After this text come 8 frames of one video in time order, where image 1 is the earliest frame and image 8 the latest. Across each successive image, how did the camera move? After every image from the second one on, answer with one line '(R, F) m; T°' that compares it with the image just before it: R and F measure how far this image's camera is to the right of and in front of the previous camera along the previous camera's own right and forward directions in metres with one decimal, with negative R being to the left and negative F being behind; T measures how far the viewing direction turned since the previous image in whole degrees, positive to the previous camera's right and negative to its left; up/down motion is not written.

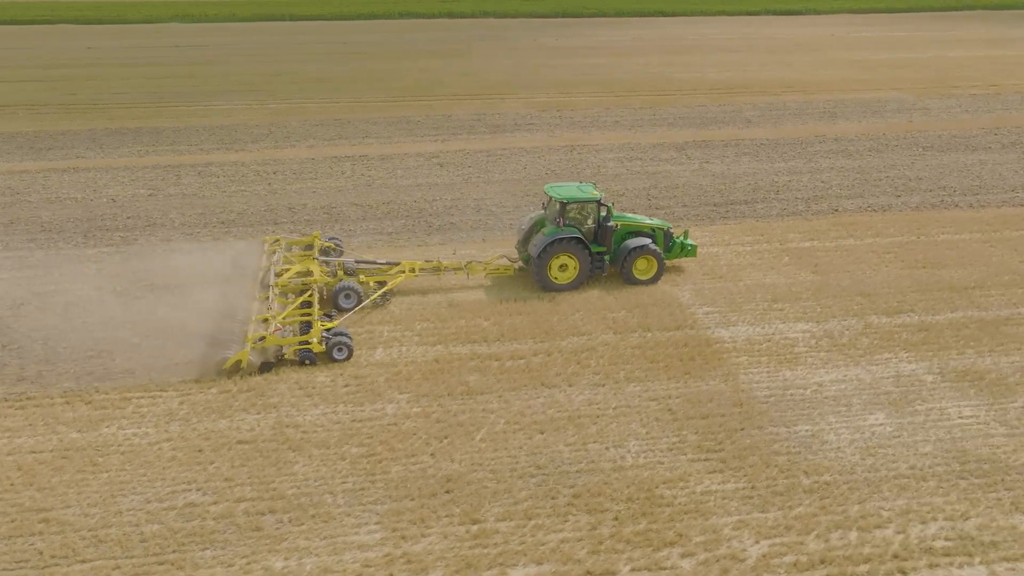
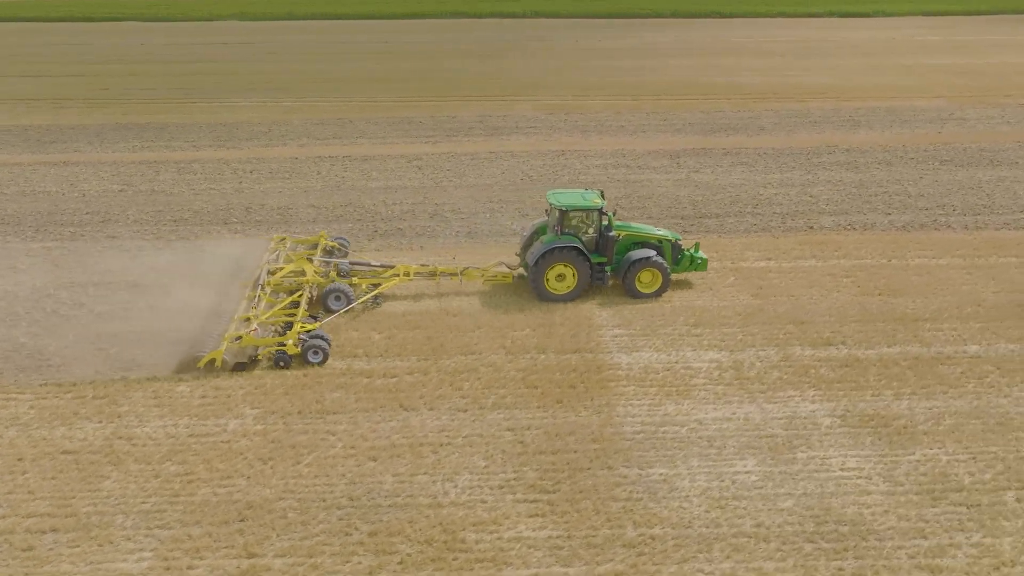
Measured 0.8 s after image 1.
(+2.5, +0.7) m; -5°
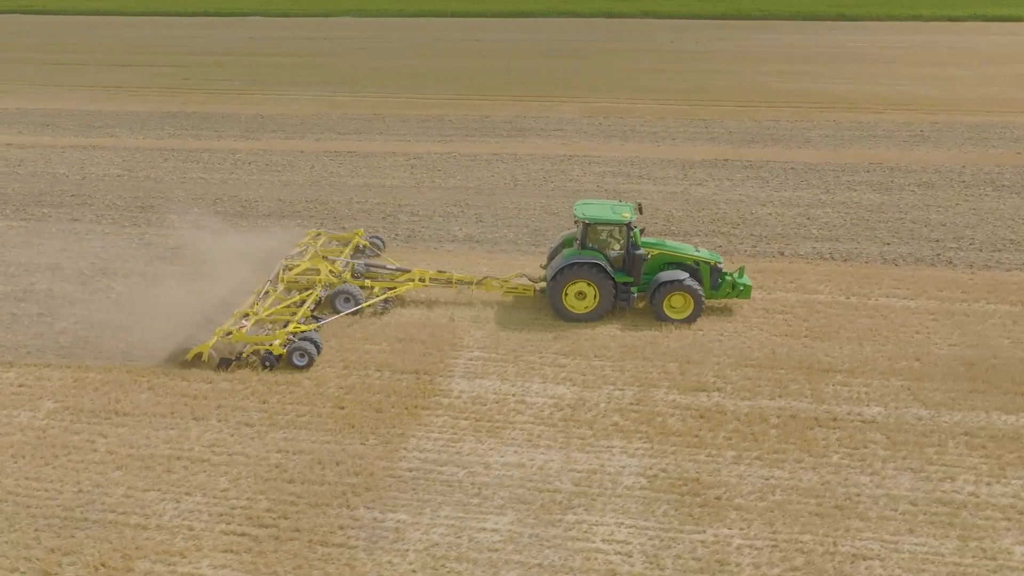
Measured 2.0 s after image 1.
(+3.7, +1.1) m; -9°
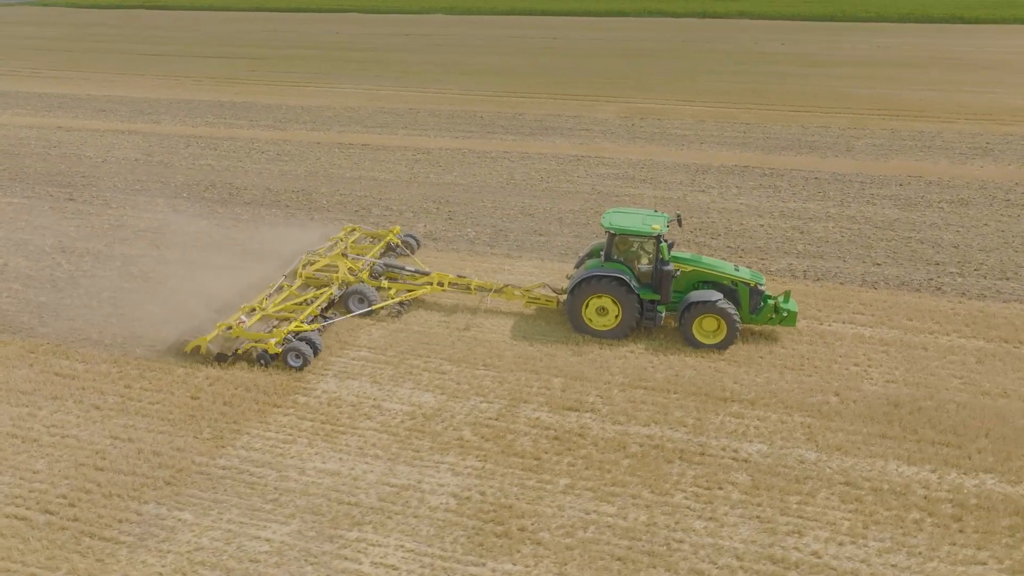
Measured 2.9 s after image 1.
(+2.7, +0.7) m; -8°
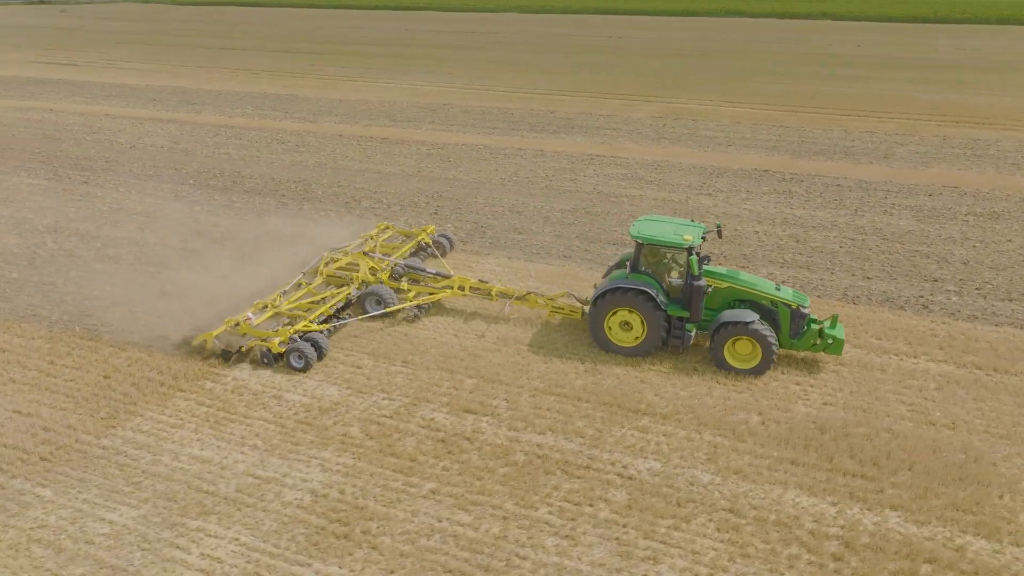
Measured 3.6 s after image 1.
(+2.0, +0.4) m; -6°
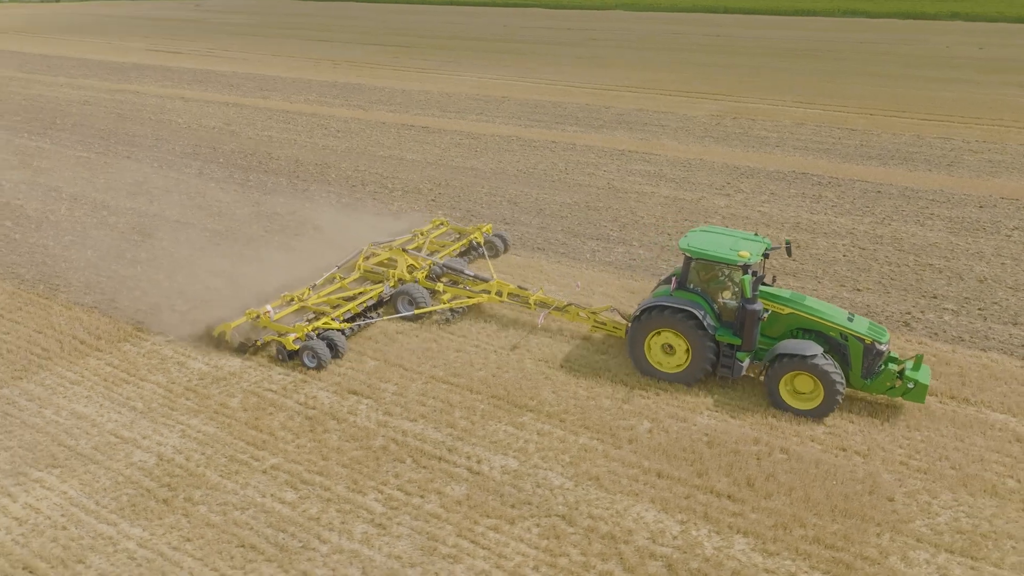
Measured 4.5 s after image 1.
(+2.4, +0.5) m; -8°
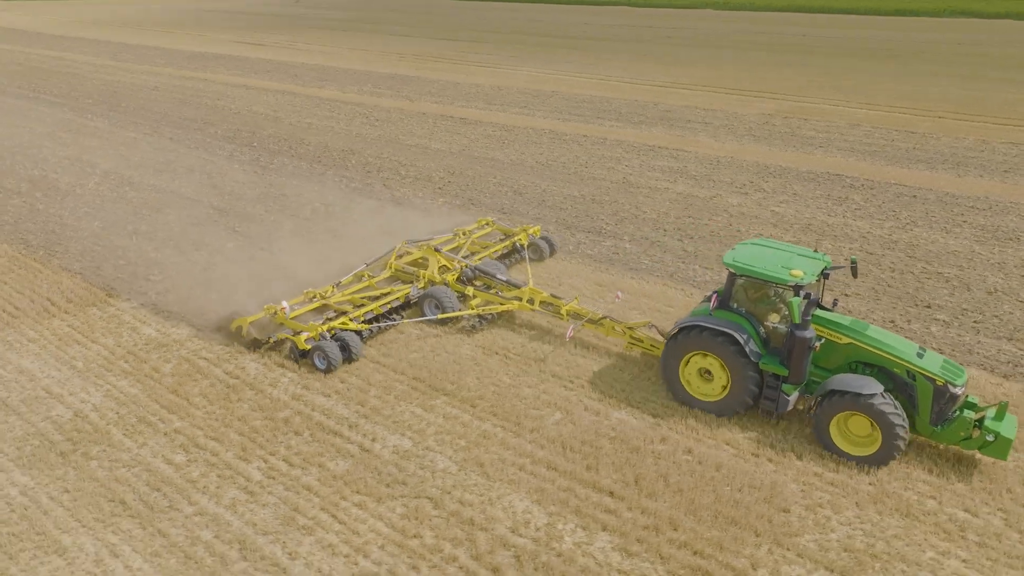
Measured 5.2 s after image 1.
(+1.7, +0.2) m; -7°
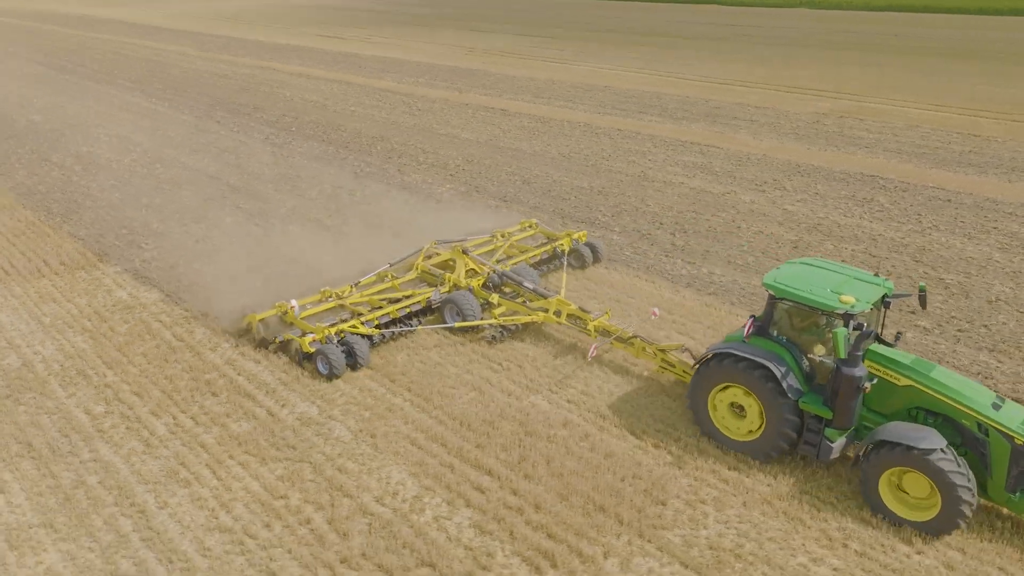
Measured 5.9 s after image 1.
(+1.7, +0.1) m; -7°
